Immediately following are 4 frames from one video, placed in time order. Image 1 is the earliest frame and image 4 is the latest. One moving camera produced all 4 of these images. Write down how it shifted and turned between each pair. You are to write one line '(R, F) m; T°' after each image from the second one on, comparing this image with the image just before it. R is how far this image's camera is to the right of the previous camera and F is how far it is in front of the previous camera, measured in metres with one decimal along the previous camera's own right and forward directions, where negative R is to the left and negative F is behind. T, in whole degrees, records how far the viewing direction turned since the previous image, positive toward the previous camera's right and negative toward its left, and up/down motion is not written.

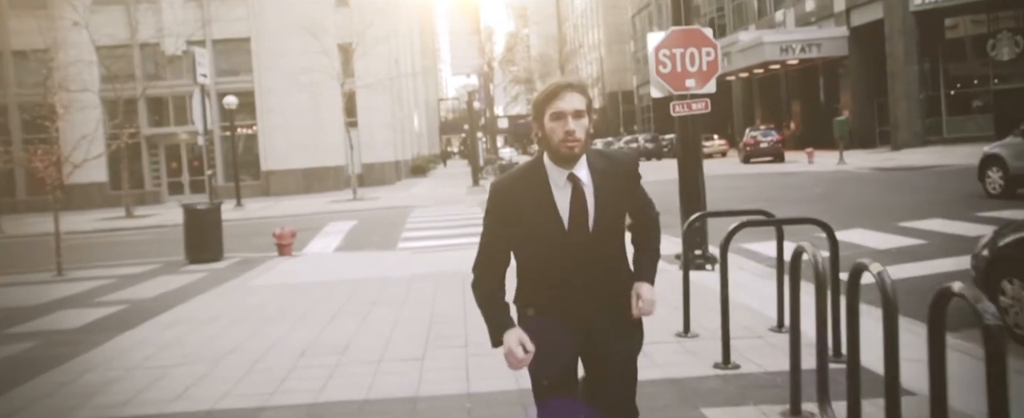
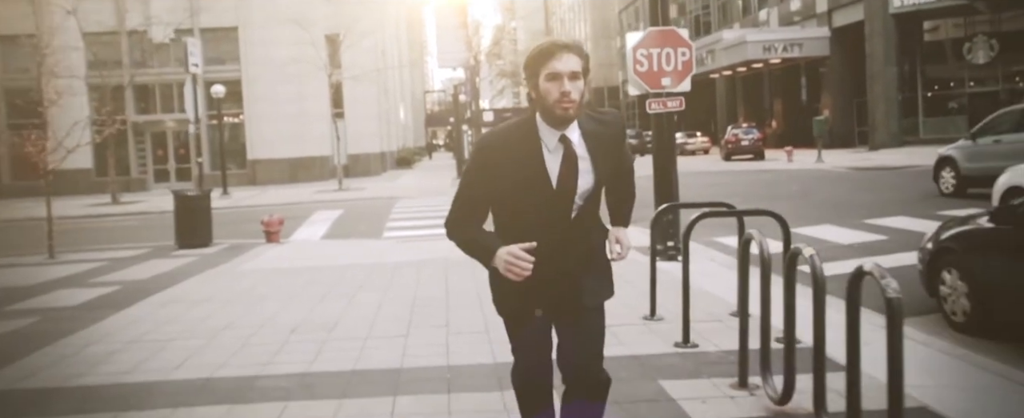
(0.0, -0.5) m; +1°
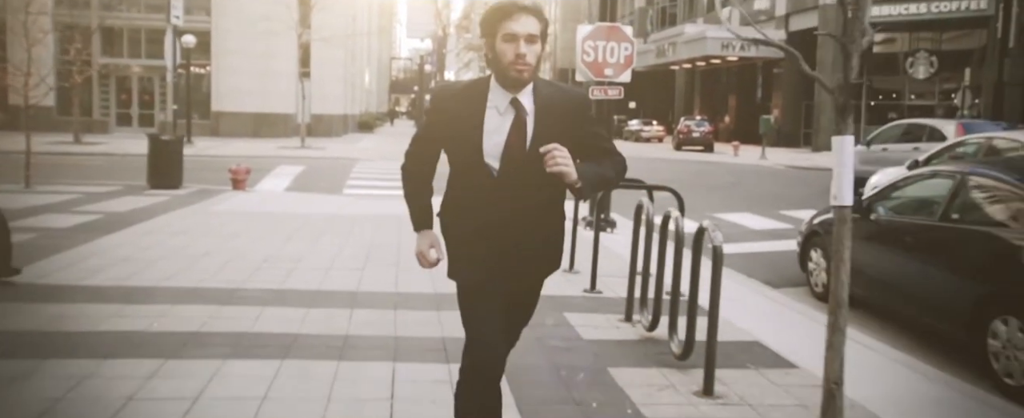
(+0.1, -1.3) m; +3°
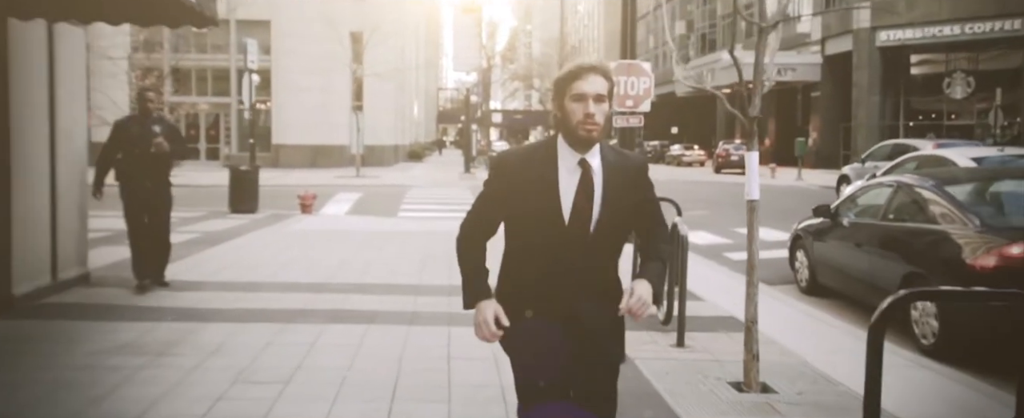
(+0.2, -1.8) m; -3°
